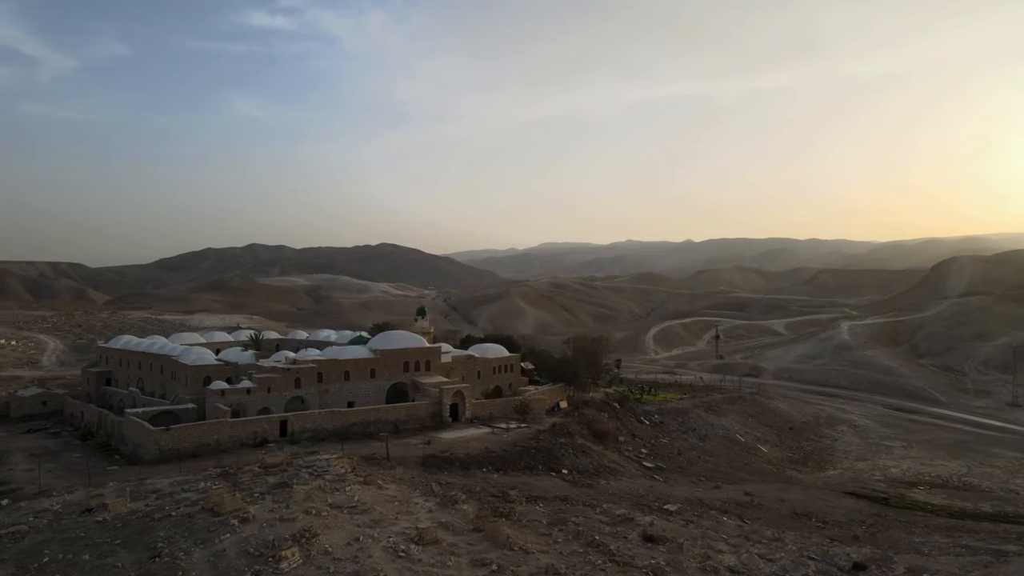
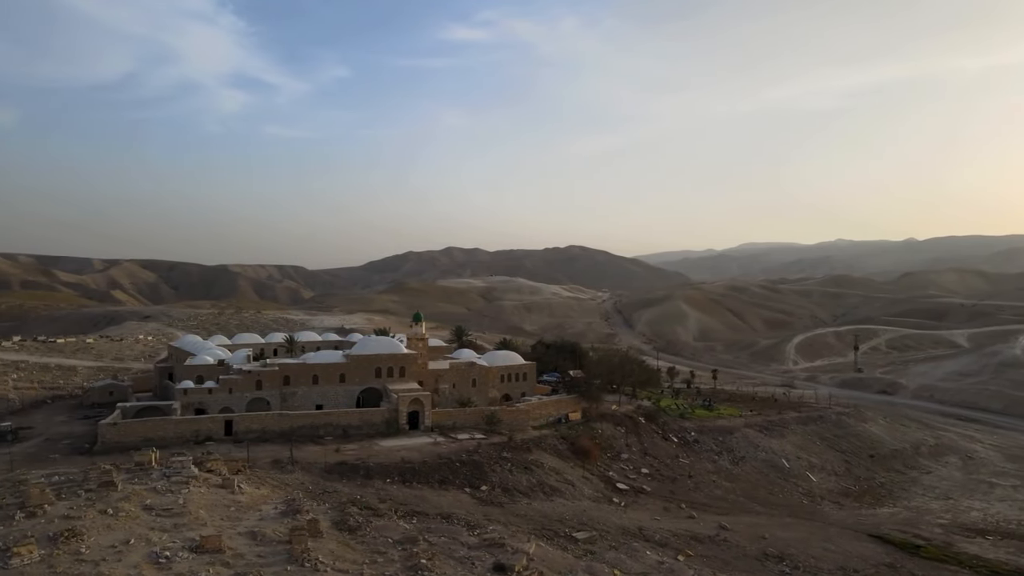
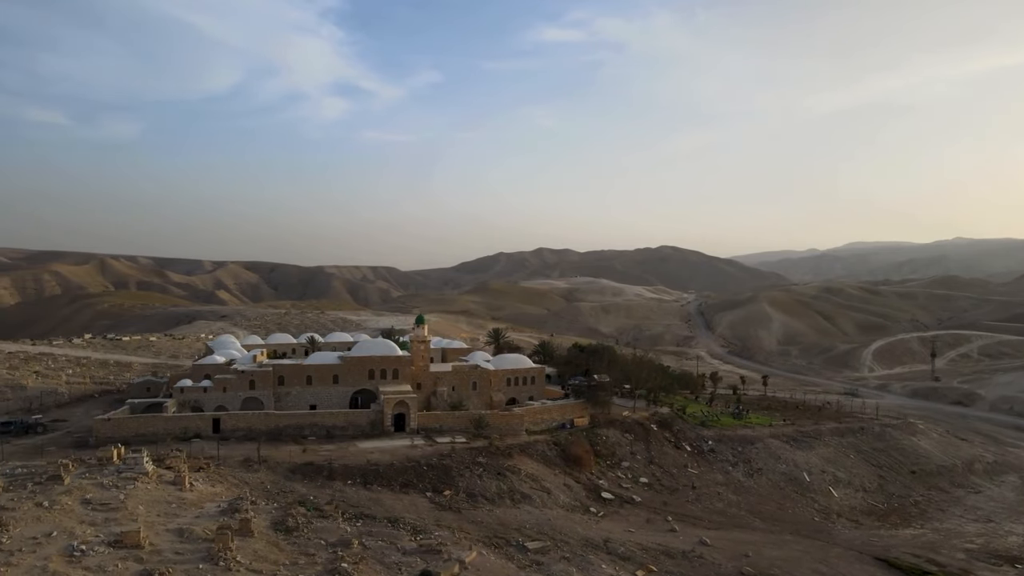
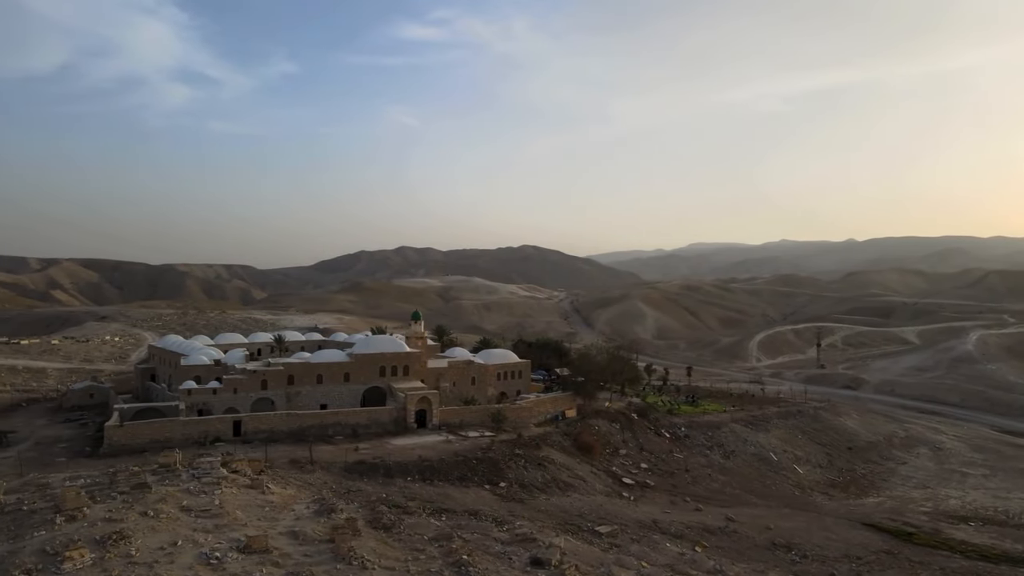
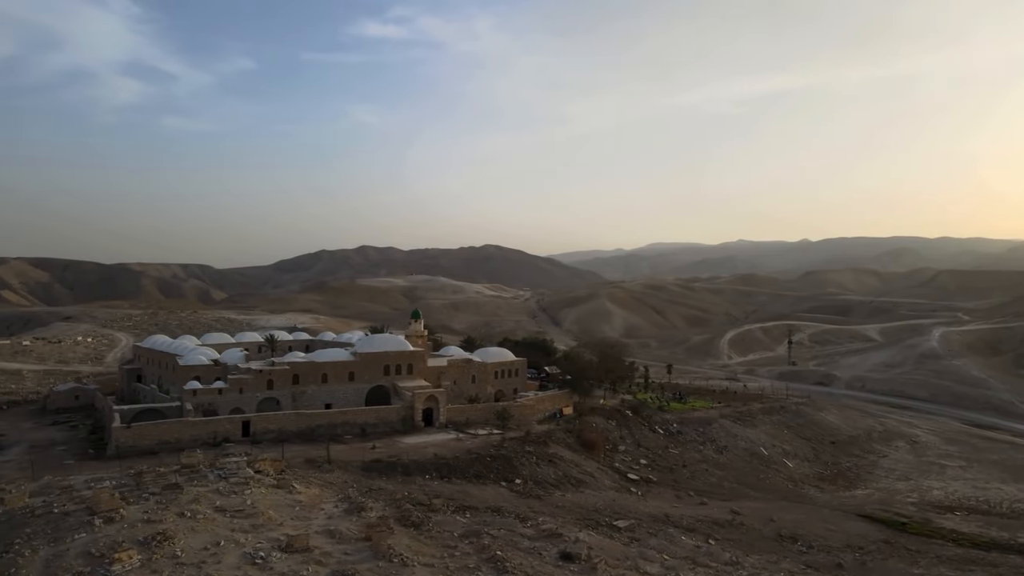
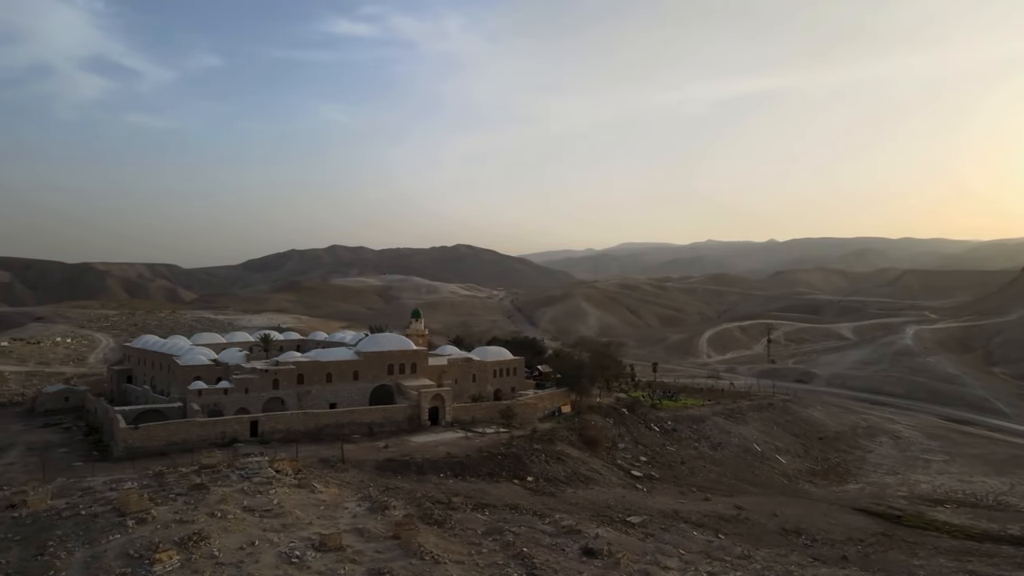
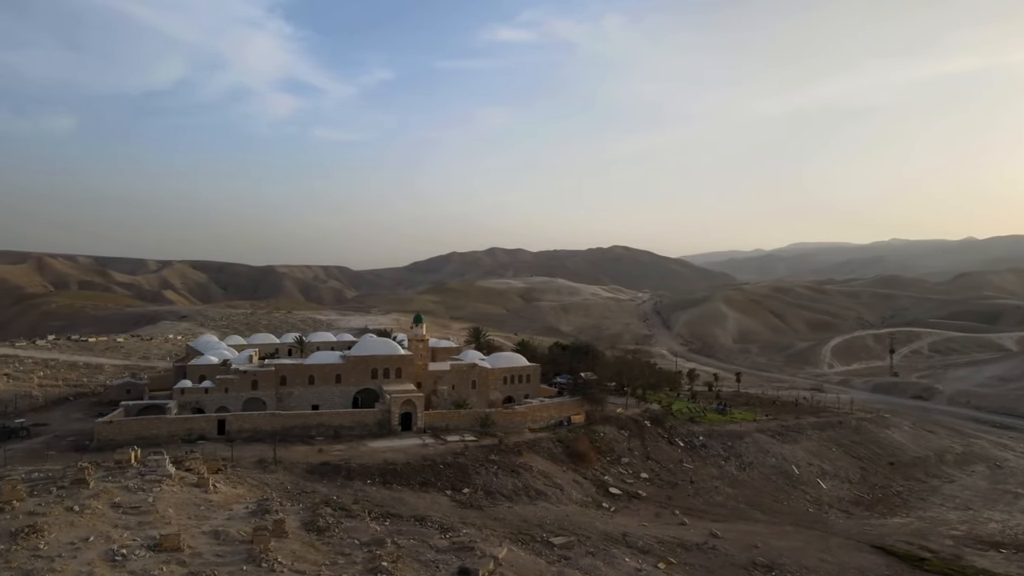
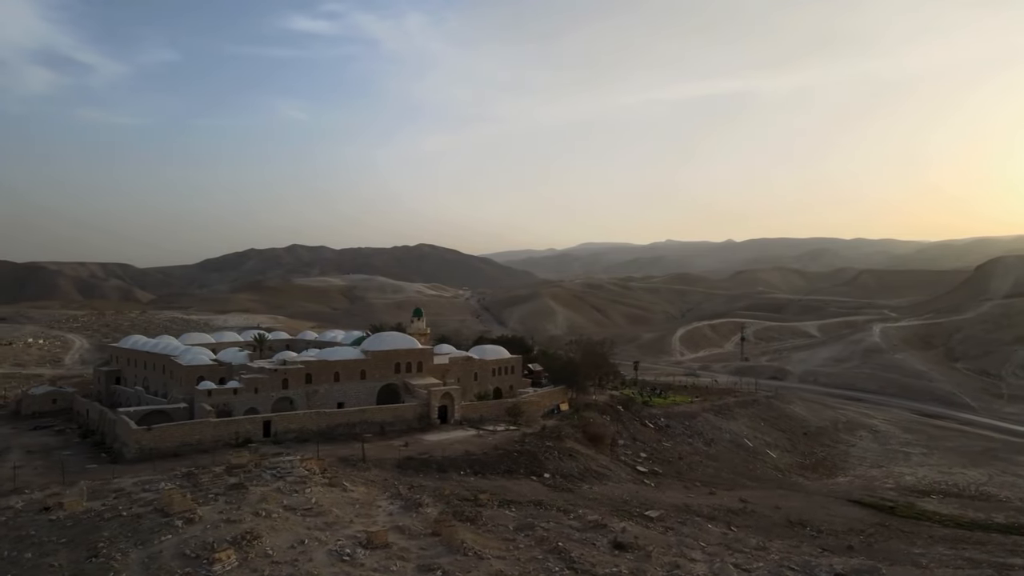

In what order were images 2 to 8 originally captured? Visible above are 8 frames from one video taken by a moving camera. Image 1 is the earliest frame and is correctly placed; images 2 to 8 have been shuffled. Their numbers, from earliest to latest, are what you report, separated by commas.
8, 6, 5, 4, 2, 7, 3
